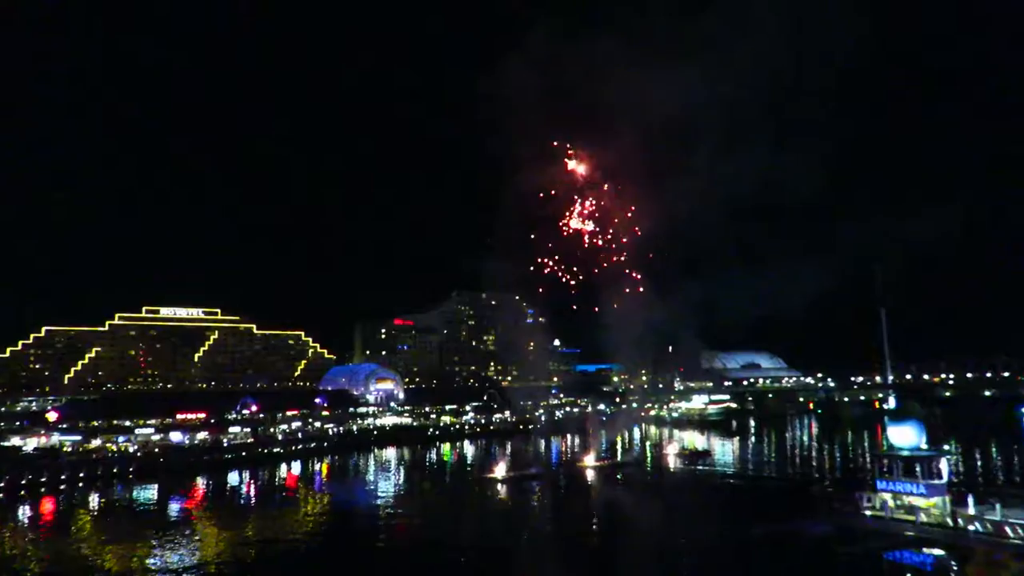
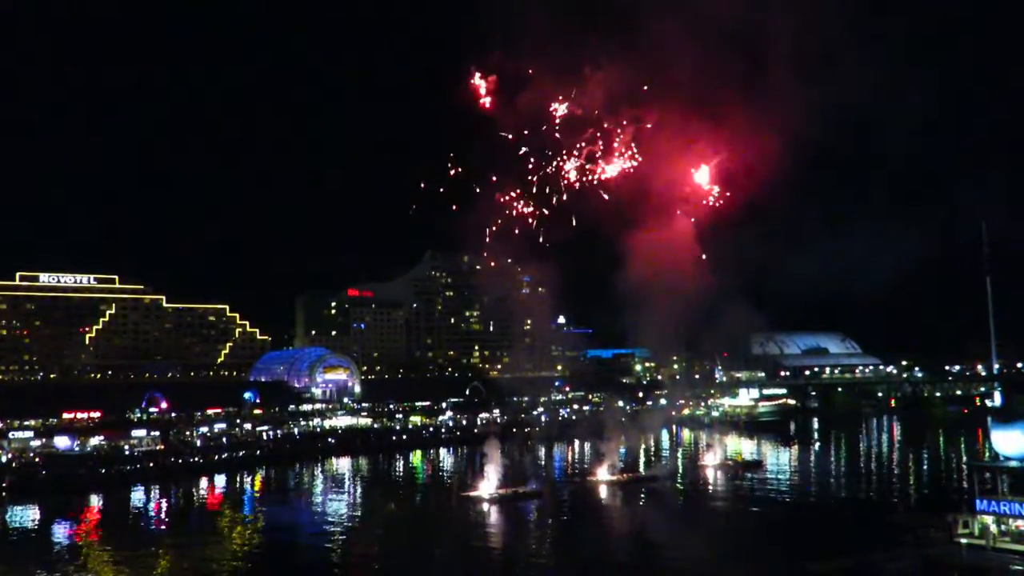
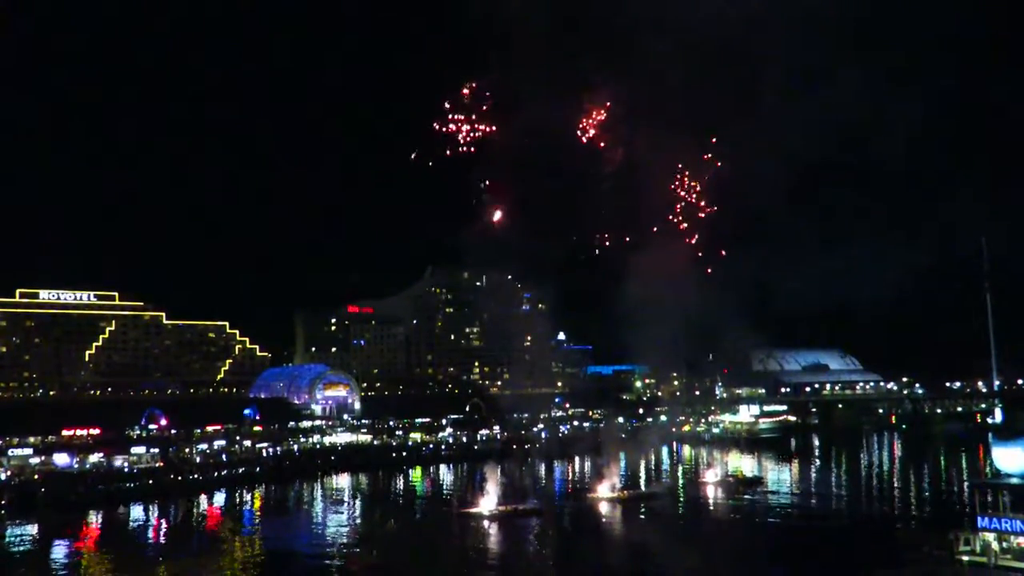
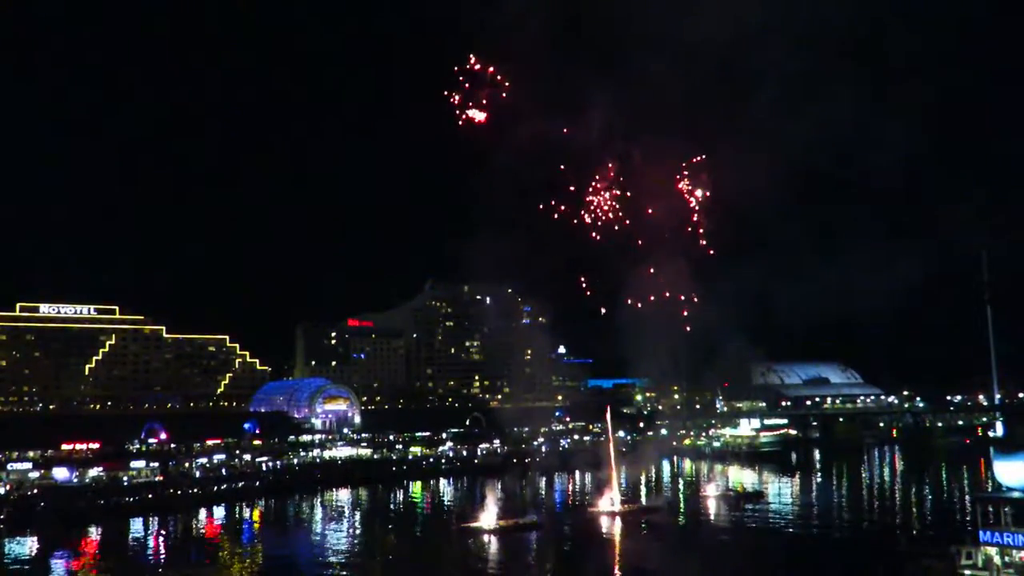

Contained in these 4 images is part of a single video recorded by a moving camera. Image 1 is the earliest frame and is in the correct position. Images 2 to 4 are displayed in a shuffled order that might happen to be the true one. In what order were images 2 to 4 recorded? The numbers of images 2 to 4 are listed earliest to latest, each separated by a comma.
4, 3, 2
